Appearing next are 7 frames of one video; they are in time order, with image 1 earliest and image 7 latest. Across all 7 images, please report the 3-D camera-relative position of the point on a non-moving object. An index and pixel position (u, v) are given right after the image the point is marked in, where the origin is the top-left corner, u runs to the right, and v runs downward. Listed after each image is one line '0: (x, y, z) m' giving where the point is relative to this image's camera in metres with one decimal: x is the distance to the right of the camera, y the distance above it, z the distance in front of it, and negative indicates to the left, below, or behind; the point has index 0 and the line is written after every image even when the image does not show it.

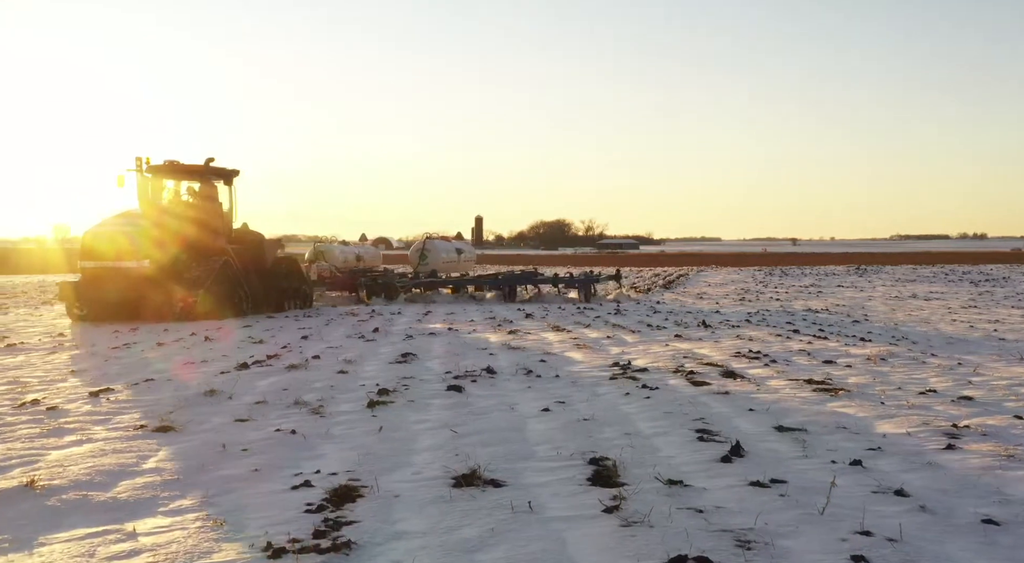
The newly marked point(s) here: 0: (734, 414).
0: (+1.7, -1.0, +7.9) m
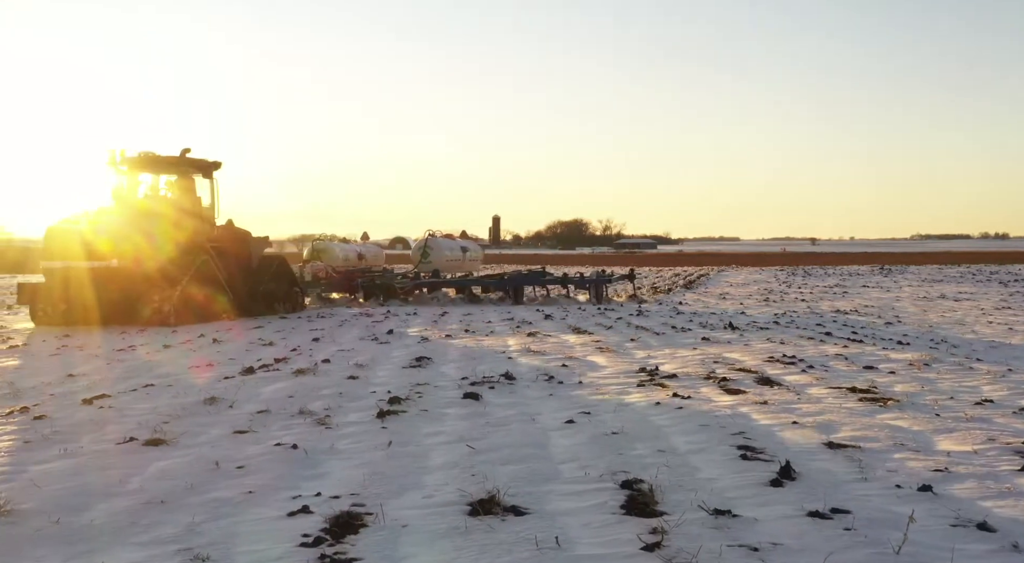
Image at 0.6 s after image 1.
0: (+1.9, -1.0, +7.2) m
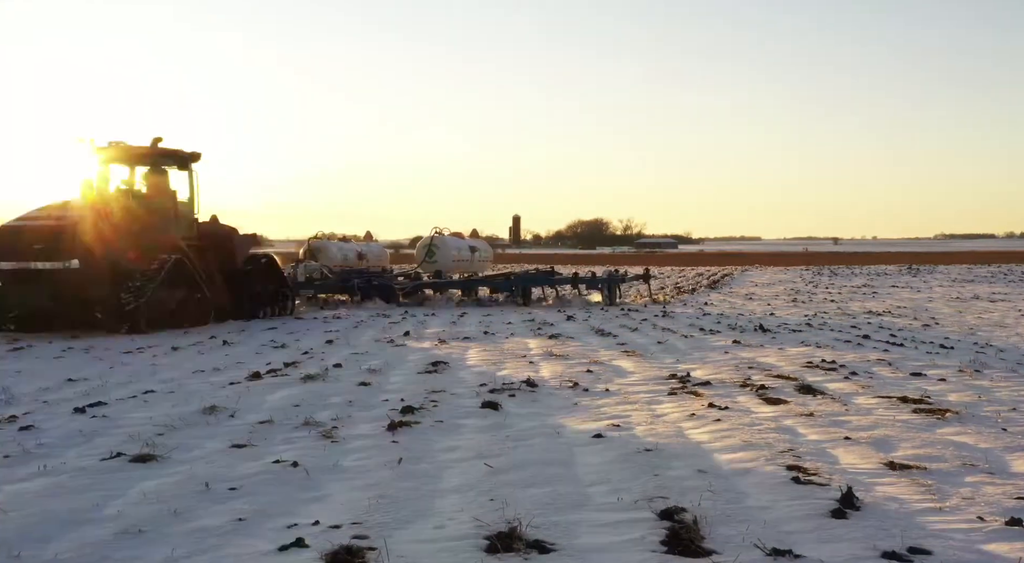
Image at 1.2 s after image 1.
0: (+2.0, -1.0, +6.5) m
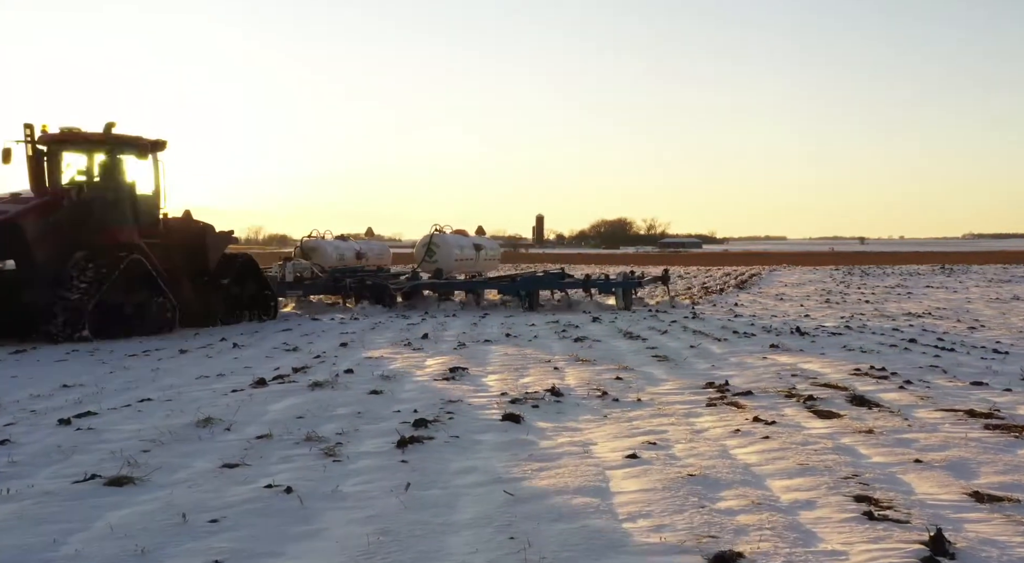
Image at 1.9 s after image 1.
0: (+2.1, -1.0, +5.7) m
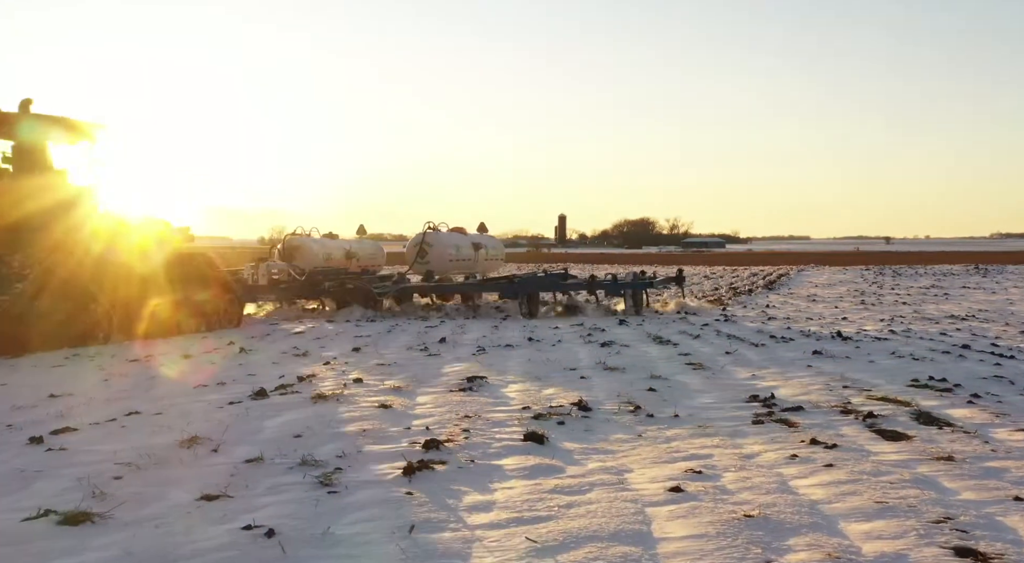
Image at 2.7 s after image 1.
0: (+2.2, -1.1, +4.8) m
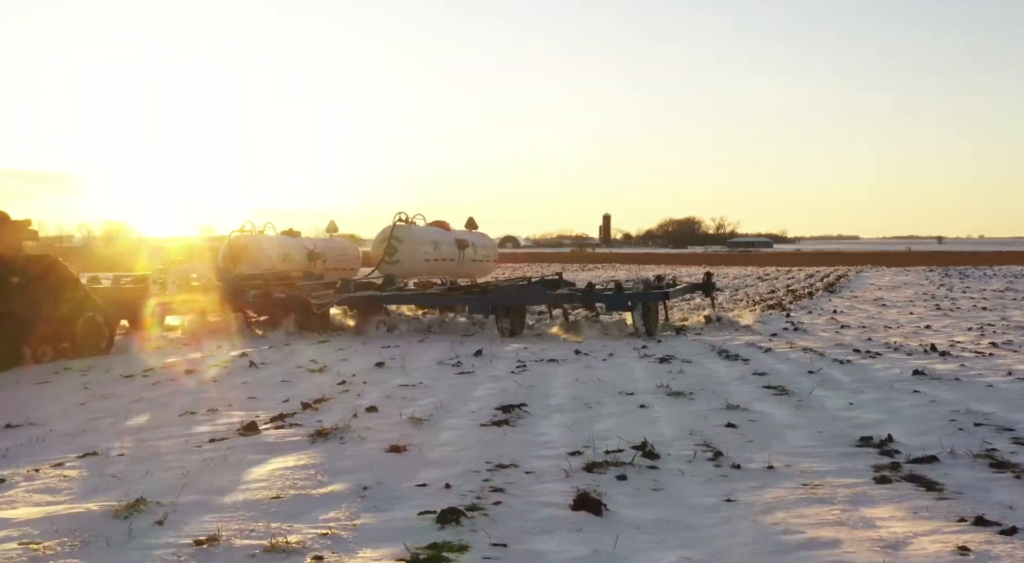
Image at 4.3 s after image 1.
0: (+2.4, -1.1, +2.9) m
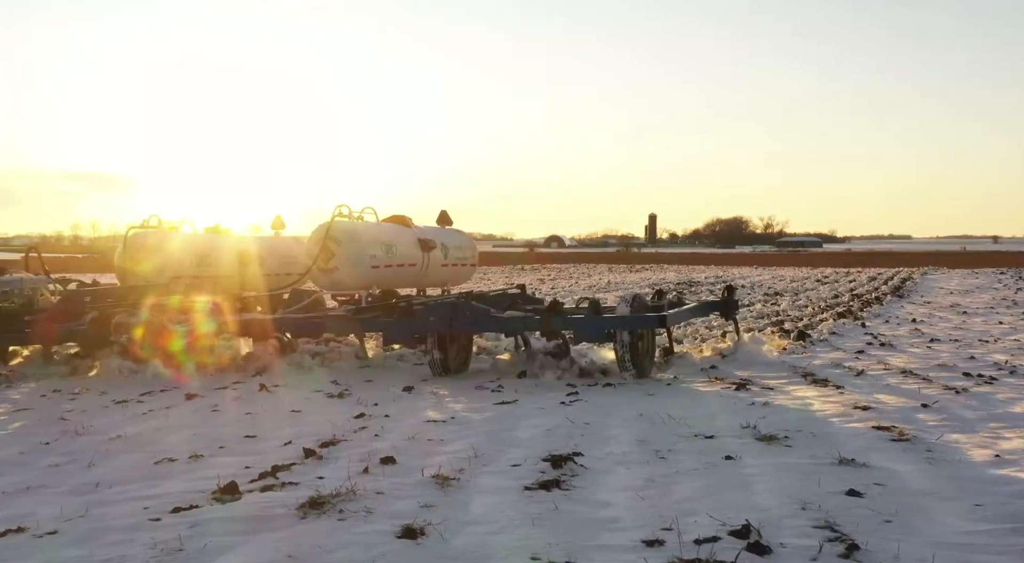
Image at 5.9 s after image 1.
0: (+2.5, -1.3, +1.0) m
